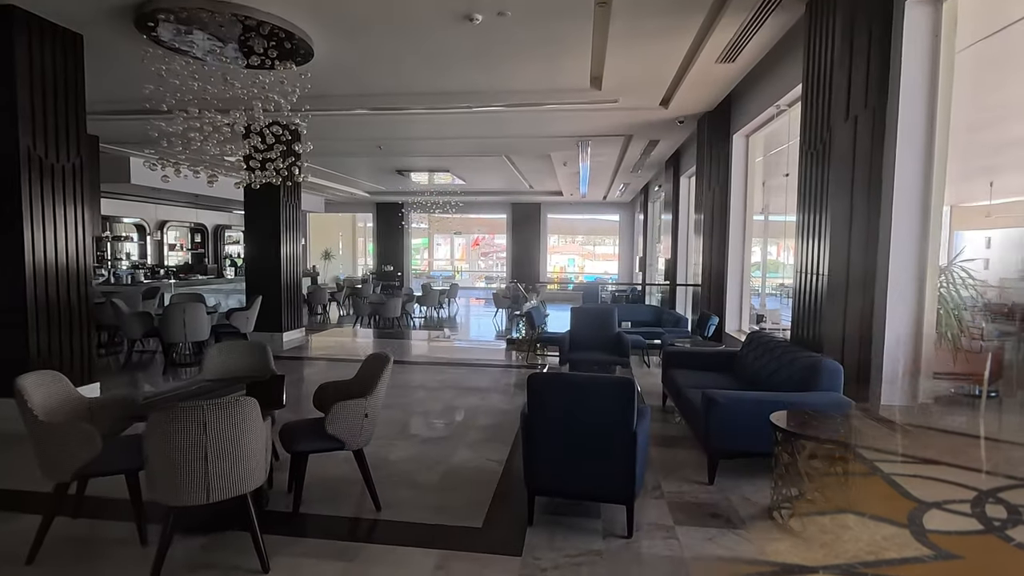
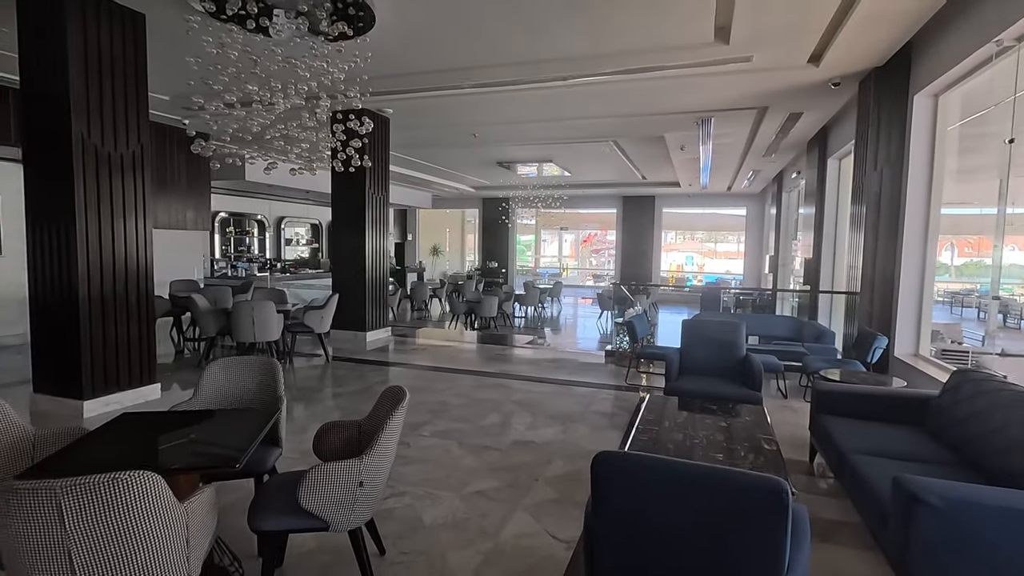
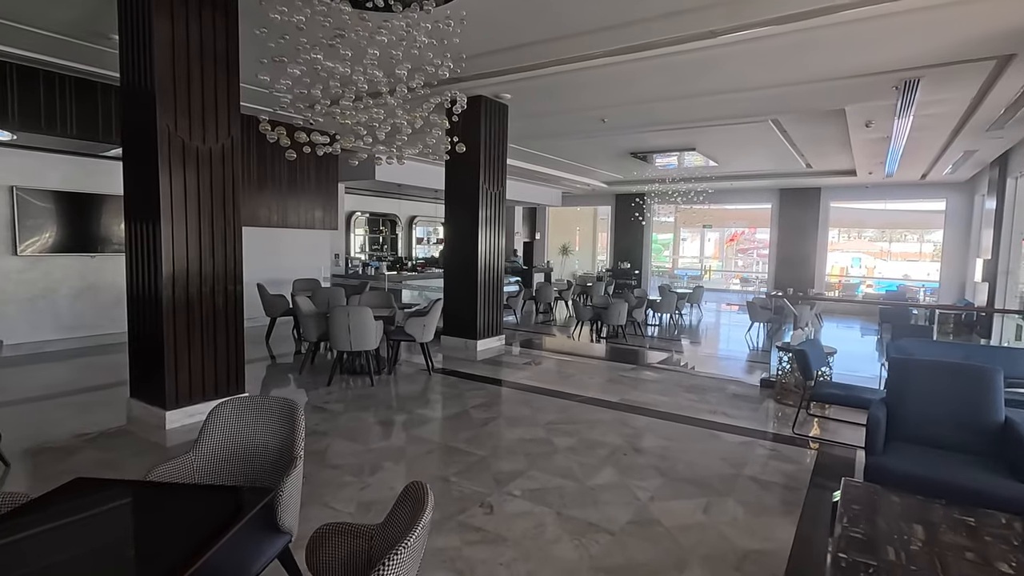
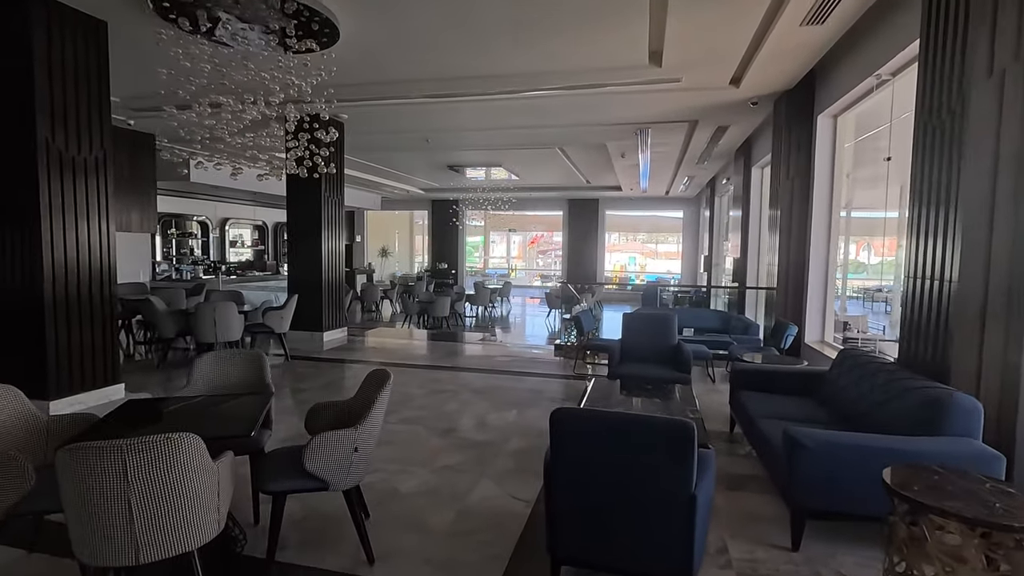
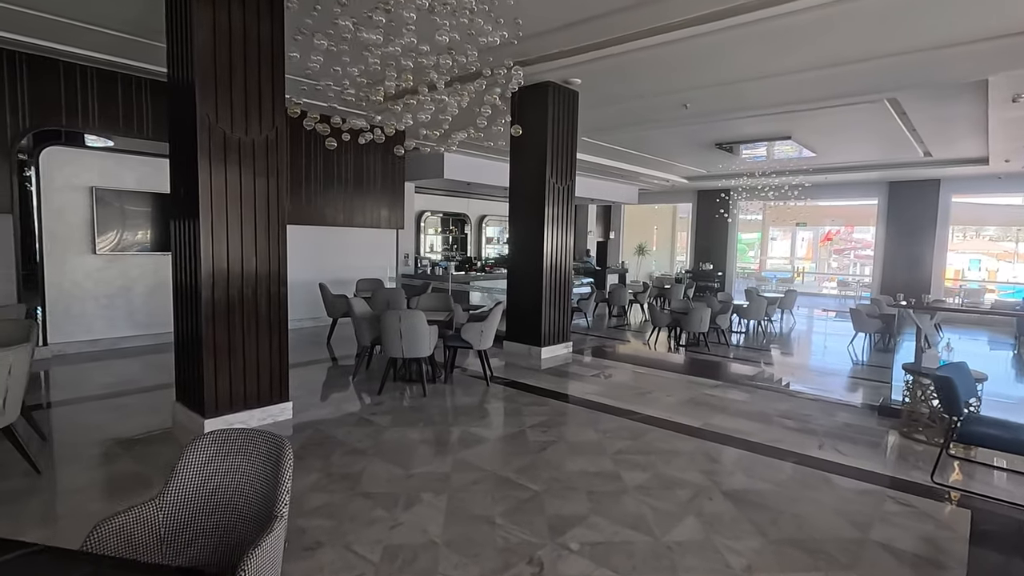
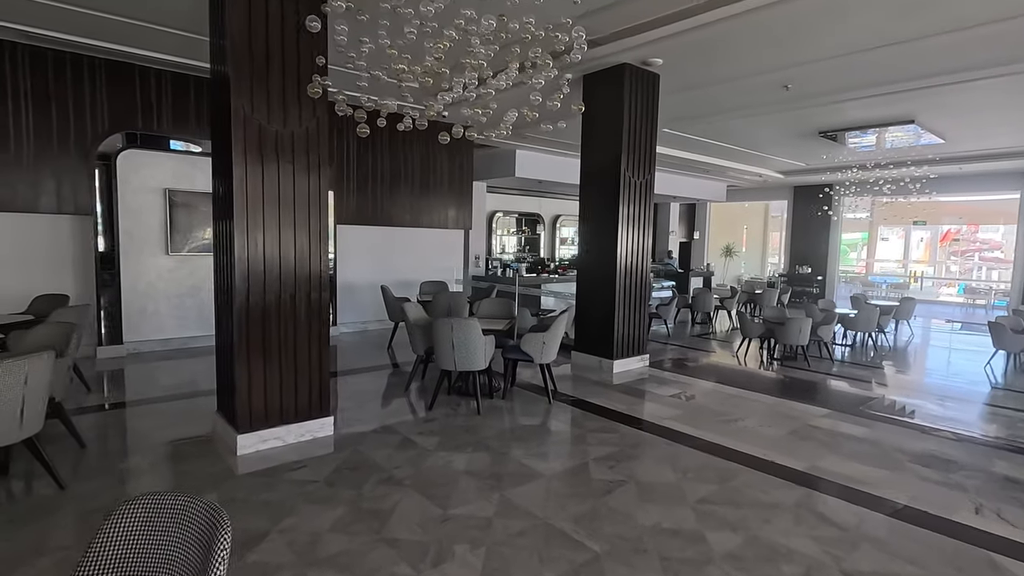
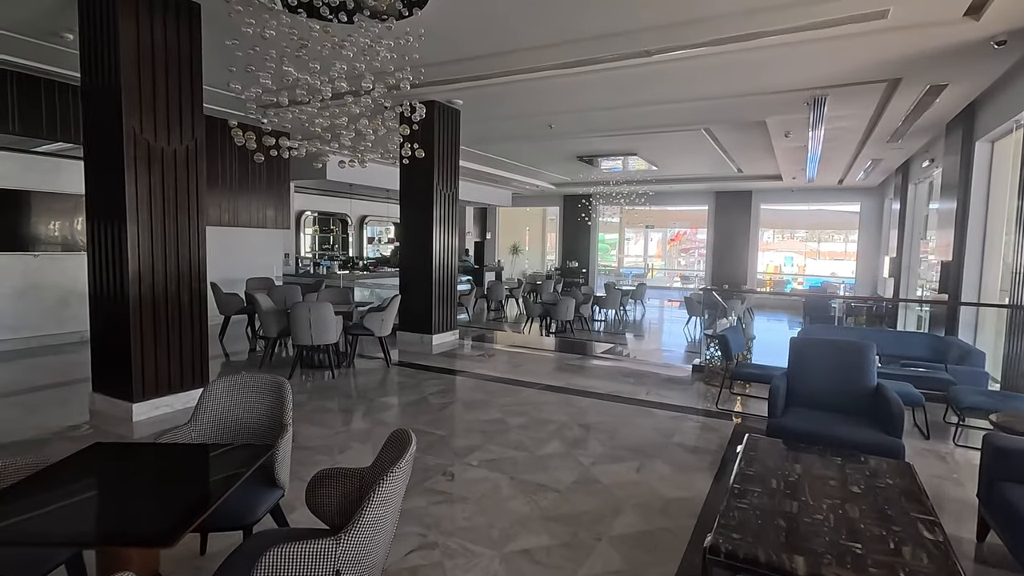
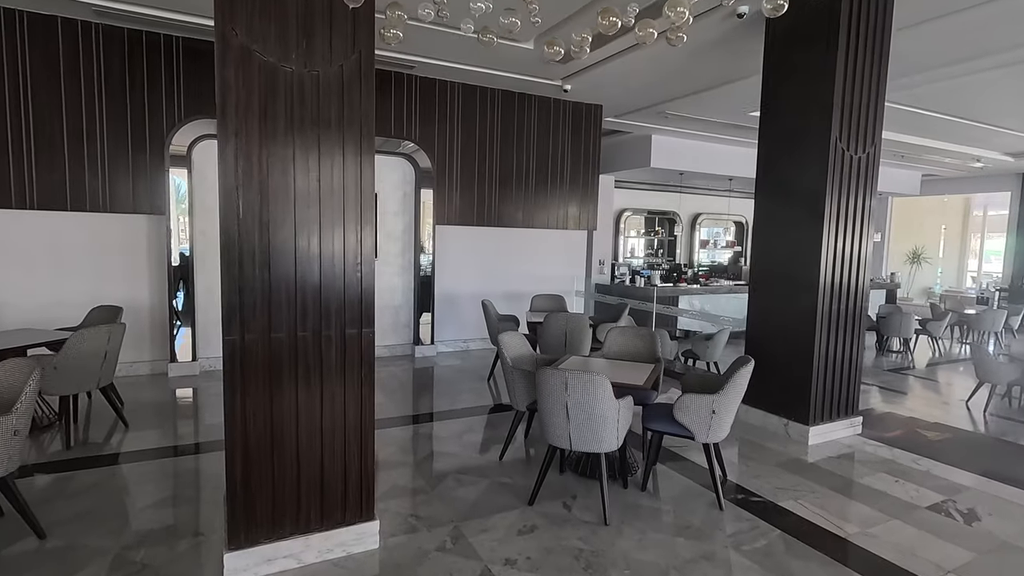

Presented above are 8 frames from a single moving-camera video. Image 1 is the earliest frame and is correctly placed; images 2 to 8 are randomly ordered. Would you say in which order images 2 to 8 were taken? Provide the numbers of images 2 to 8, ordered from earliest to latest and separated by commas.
4, 2, 7, 3, 5, 6, 8
